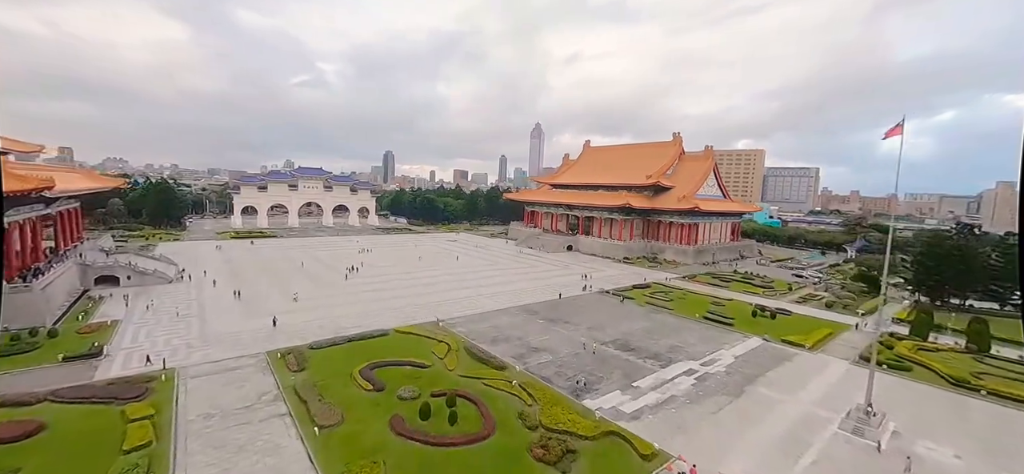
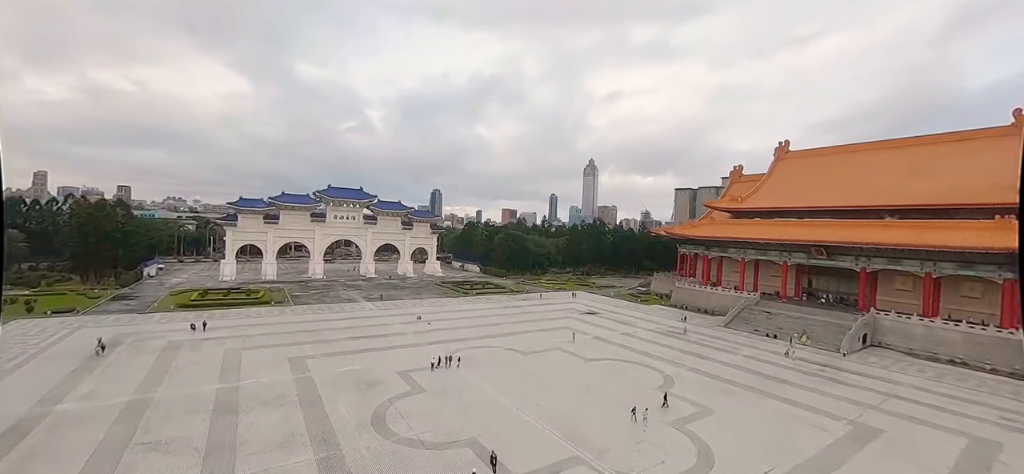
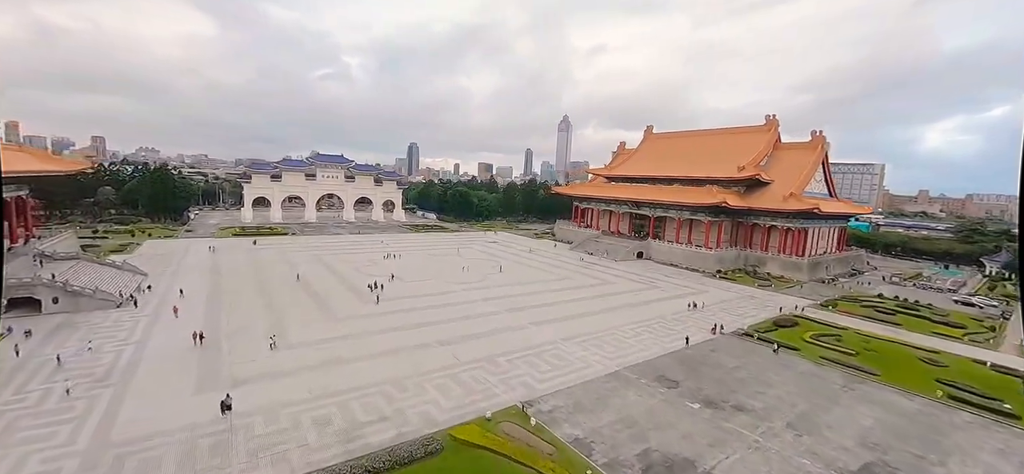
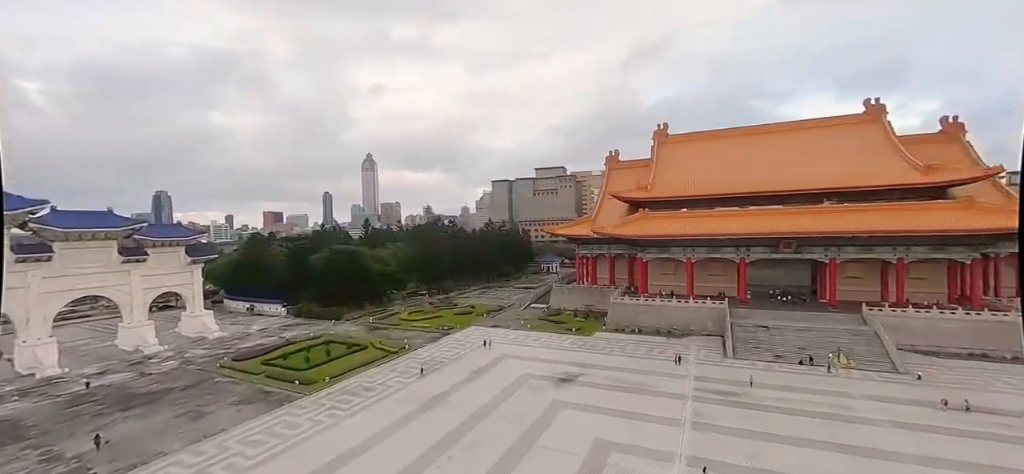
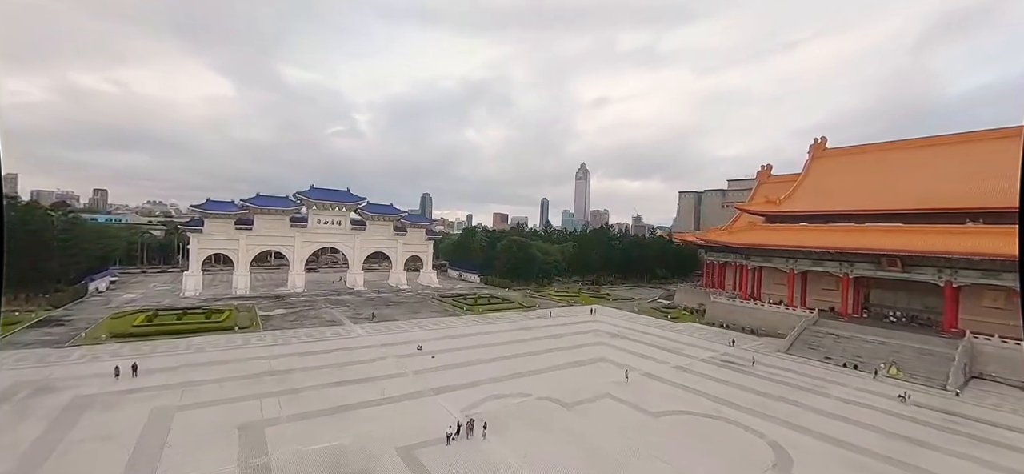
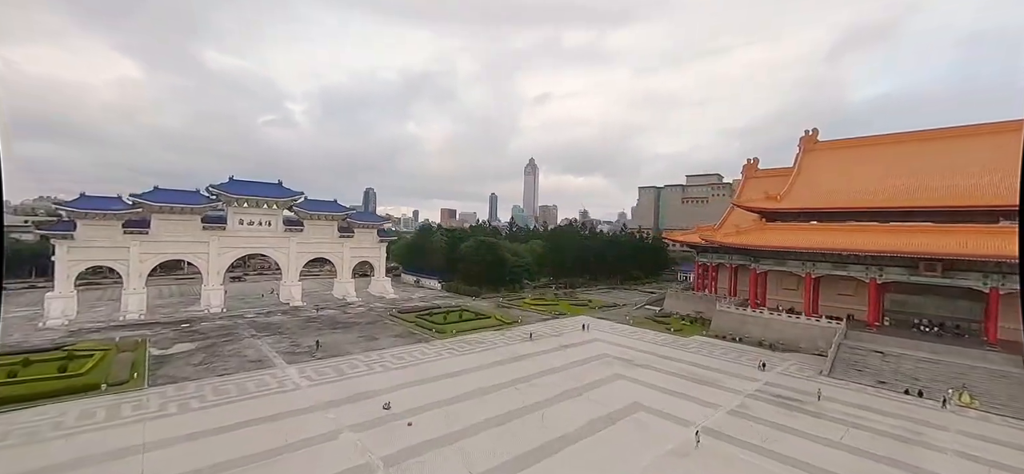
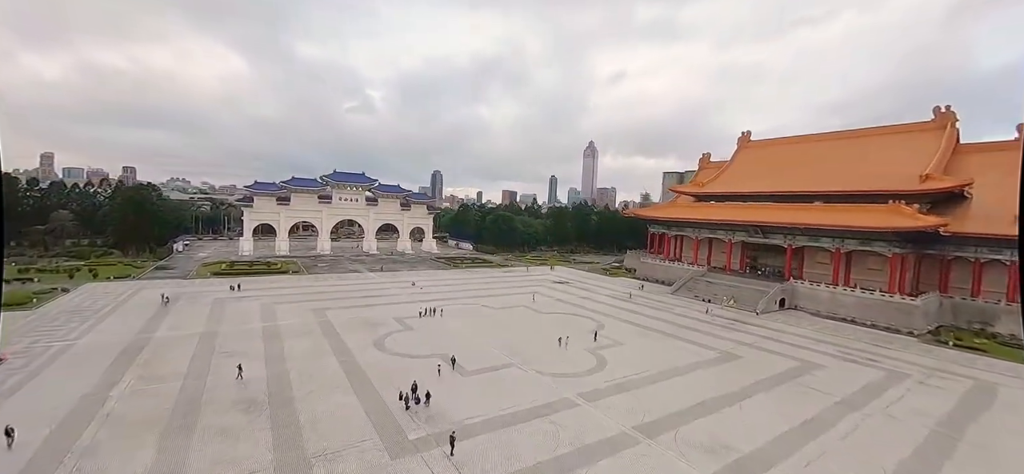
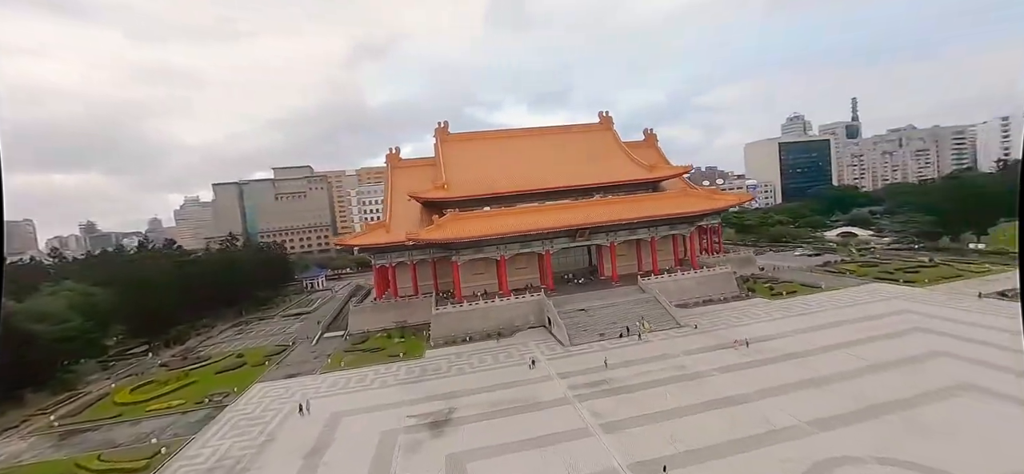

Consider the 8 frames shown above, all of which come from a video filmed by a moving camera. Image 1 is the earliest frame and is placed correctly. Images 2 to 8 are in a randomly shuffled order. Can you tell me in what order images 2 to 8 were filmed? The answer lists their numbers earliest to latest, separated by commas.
3, 7, 2, 5, 6, 4, 8
